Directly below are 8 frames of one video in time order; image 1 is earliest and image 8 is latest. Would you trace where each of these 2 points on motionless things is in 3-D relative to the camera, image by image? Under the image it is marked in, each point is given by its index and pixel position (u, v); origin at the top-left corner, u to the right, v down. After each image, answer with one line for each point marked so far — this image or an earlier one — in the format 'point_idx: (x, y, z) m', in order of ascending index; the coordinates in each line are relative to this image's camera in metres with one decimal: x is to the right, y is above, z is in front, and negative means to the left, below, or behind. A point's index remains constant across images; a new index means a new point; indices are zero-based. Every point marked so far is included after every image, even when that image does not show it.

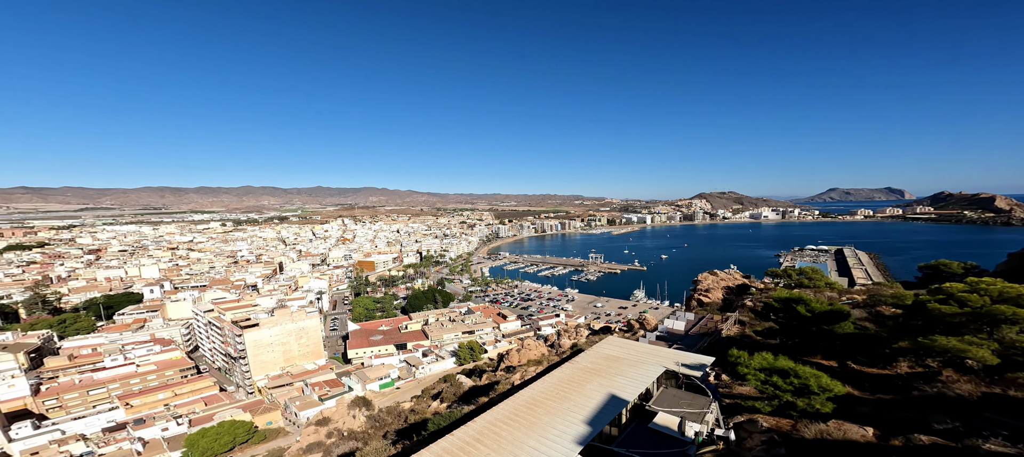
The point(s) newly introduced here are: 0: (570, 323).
0: (+2.3, -3.4, +15.3) m
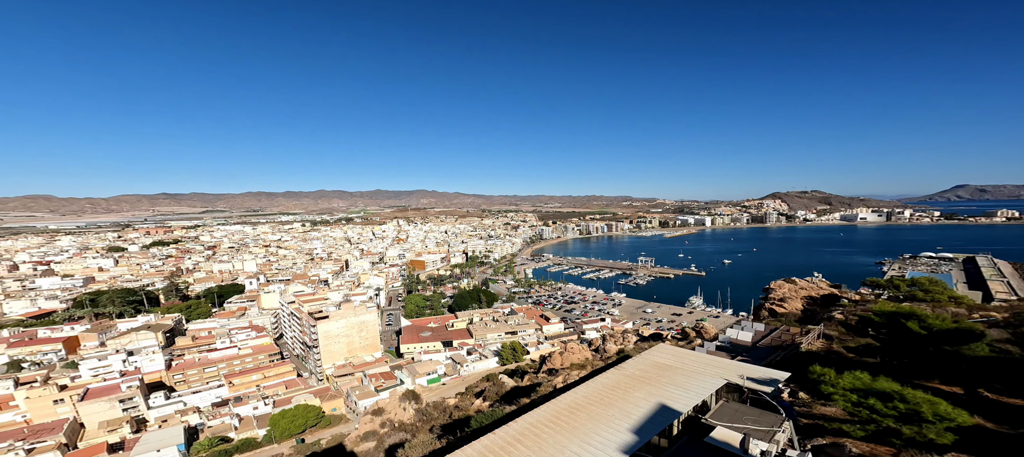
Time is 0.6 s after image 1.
0: (+3.7, -3.4, +14.9) m
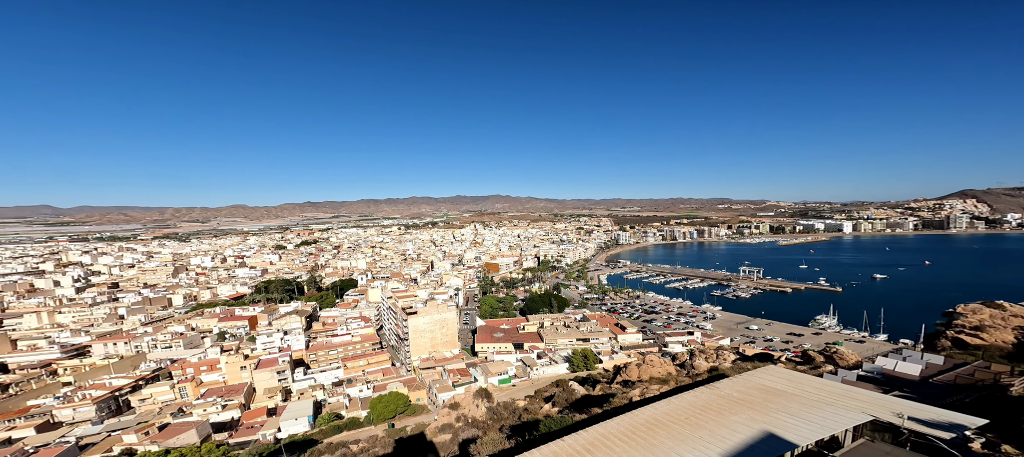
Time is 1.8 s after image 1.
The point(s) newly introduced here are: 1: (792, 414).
0: (+6.1, -3.6, +13.9) m
1: (+3.3, -2.2, +5.3) m
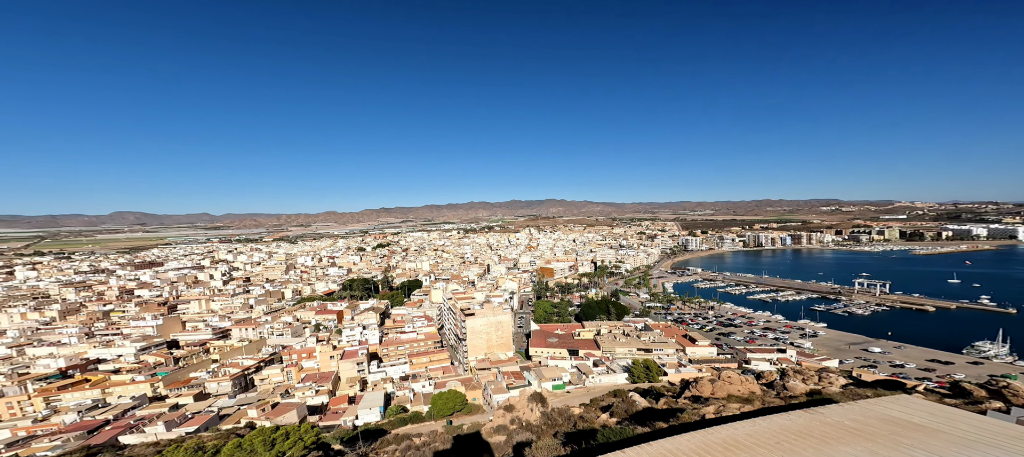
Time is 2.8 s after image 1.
0: (+8.0, -3.8, +12.6) m
1: (+4.2, -2.3, +4.4) m
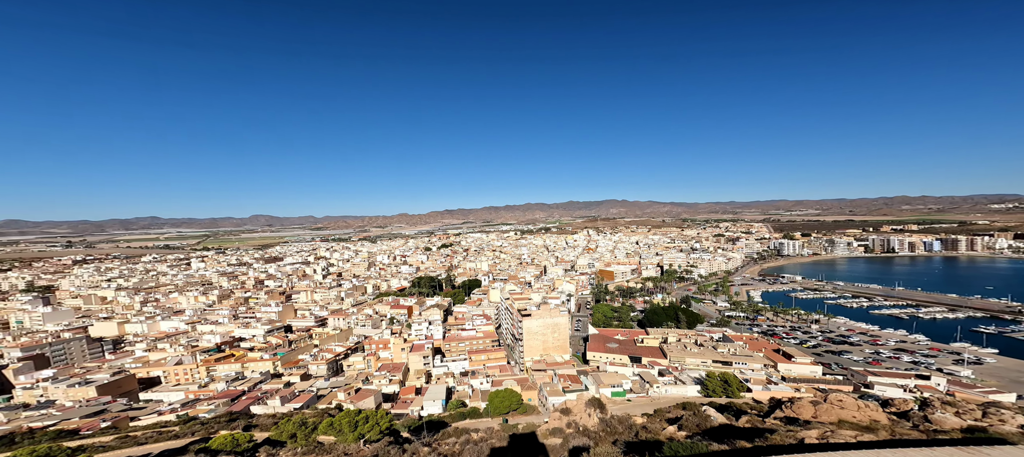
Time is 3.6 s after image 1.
0: (+10.0, -3.9, +10.9) m
1: (+5.1, -2.3, +3.3) m
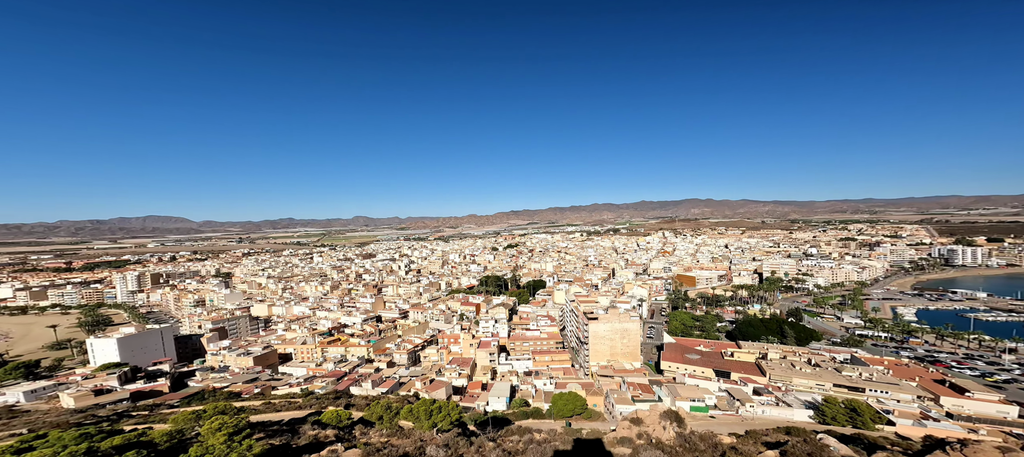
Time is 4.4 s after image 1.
0: (+12.3, -4.0, +8.2) m
1: (+6.3, -2.3, +1.5) m
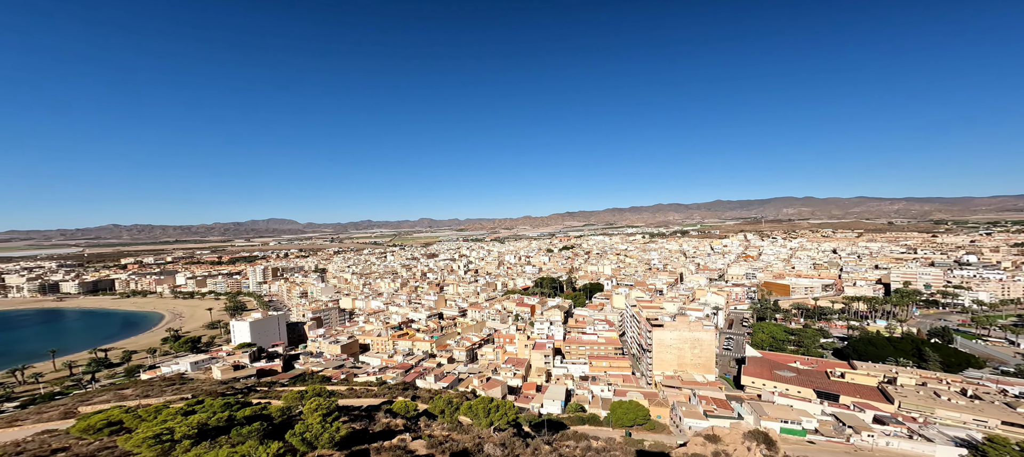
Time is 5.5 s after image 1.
0: (+14.1, -4.0, +4.9) m
1: (+7.0, -2.2, -0.6) m
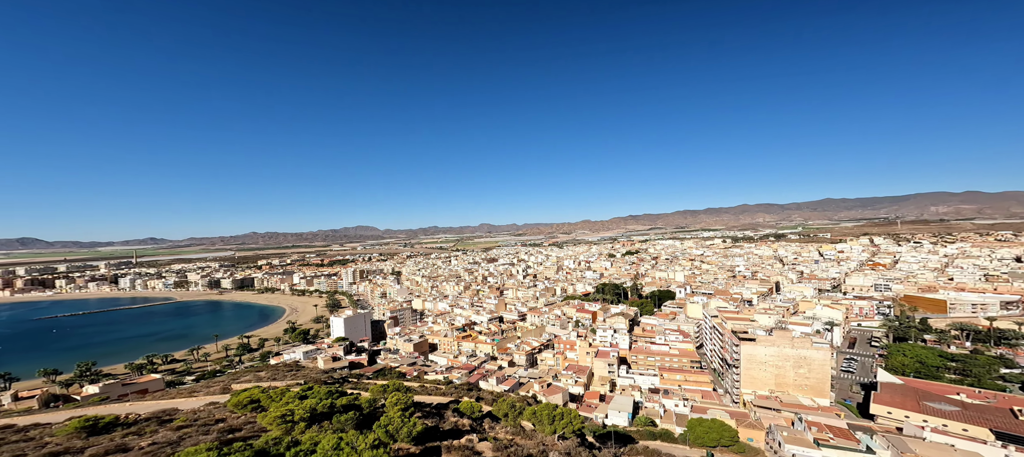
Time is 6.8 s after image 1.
0: (+15.1, -3.9, +1.2) m
1: (+7.0, -2.1, -2.7) m
